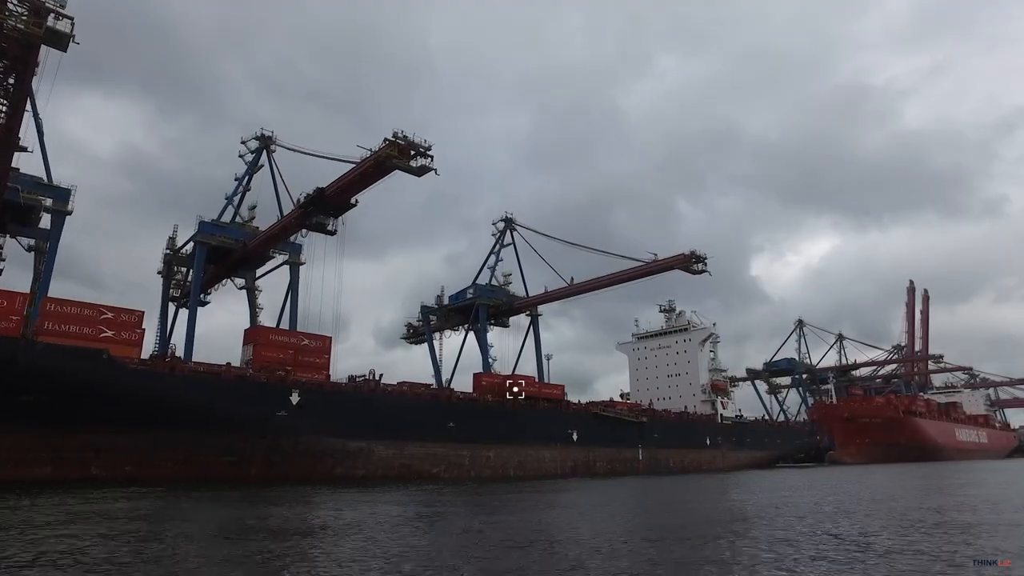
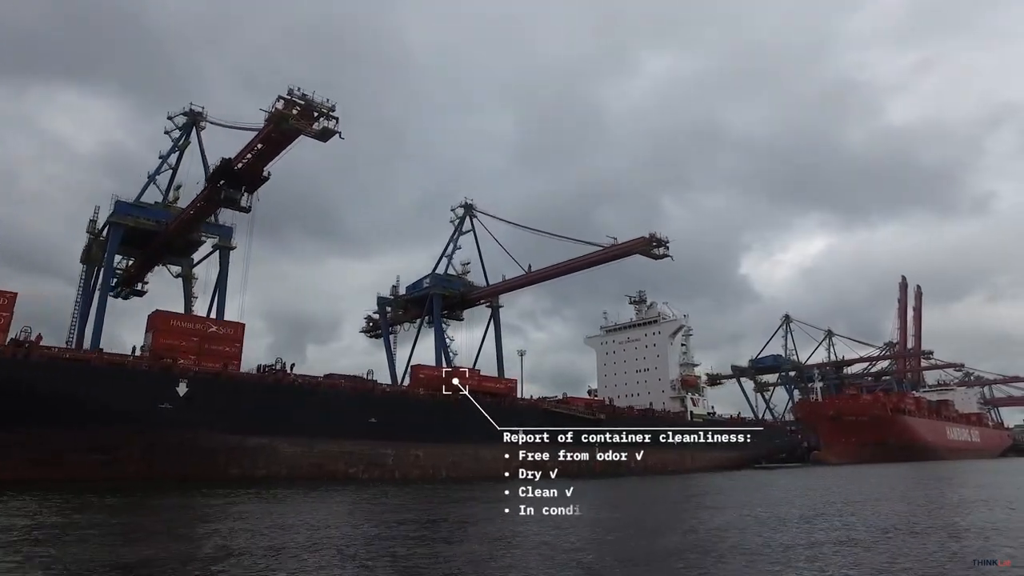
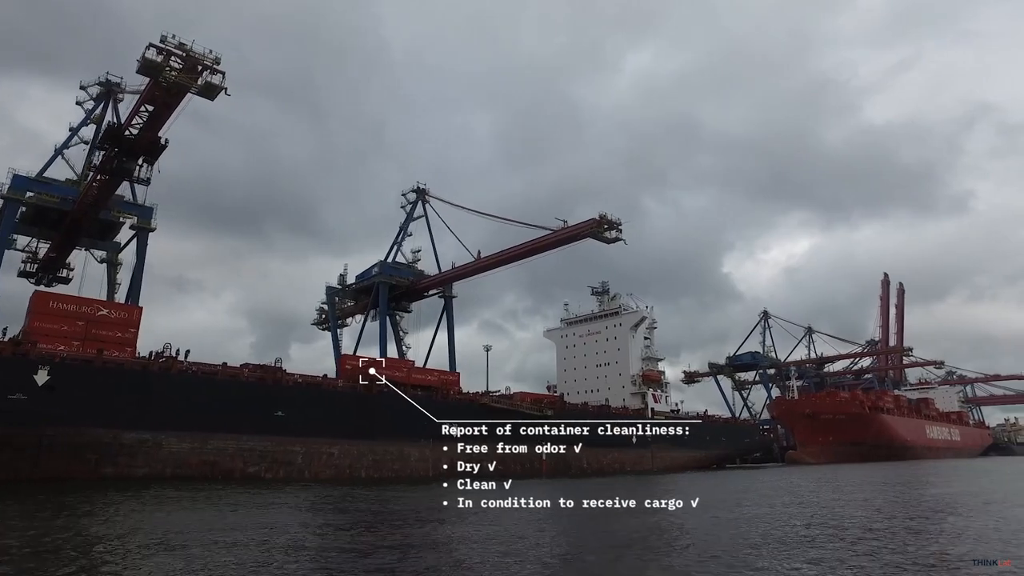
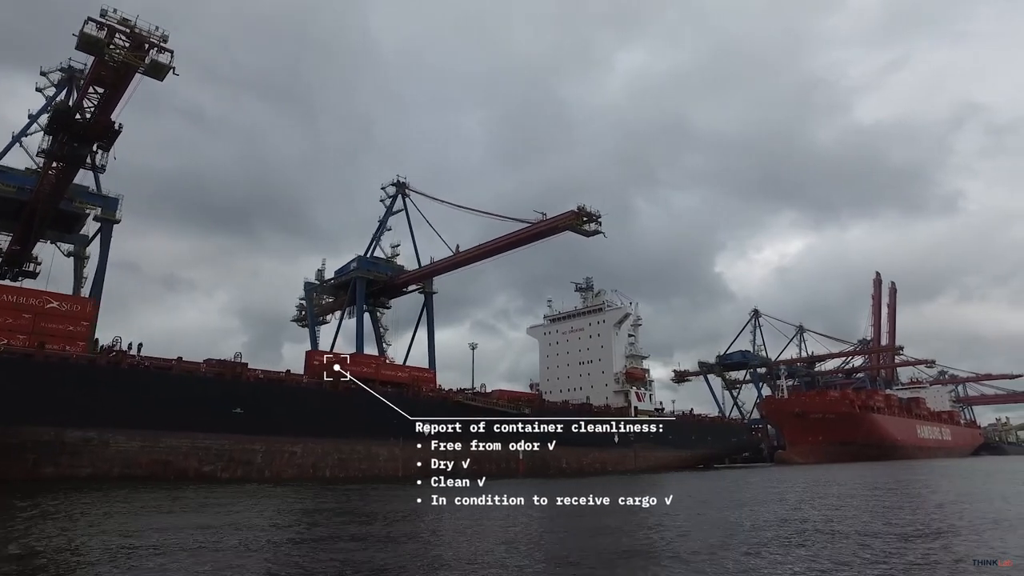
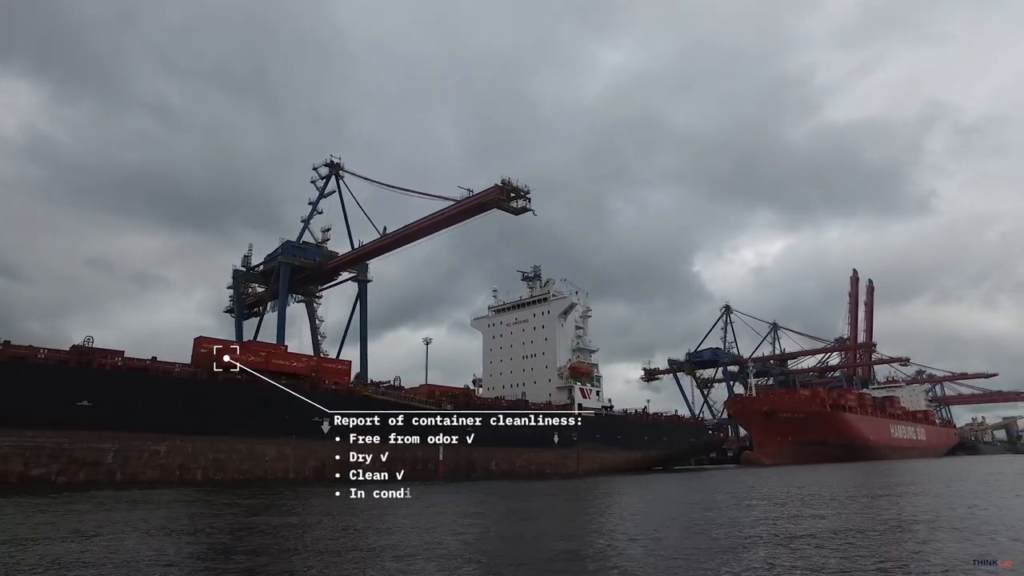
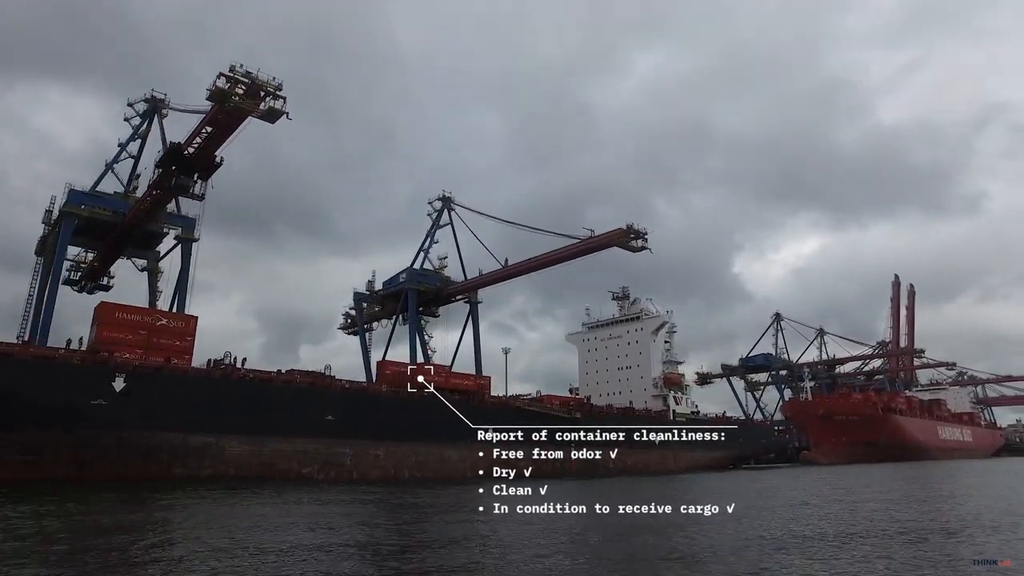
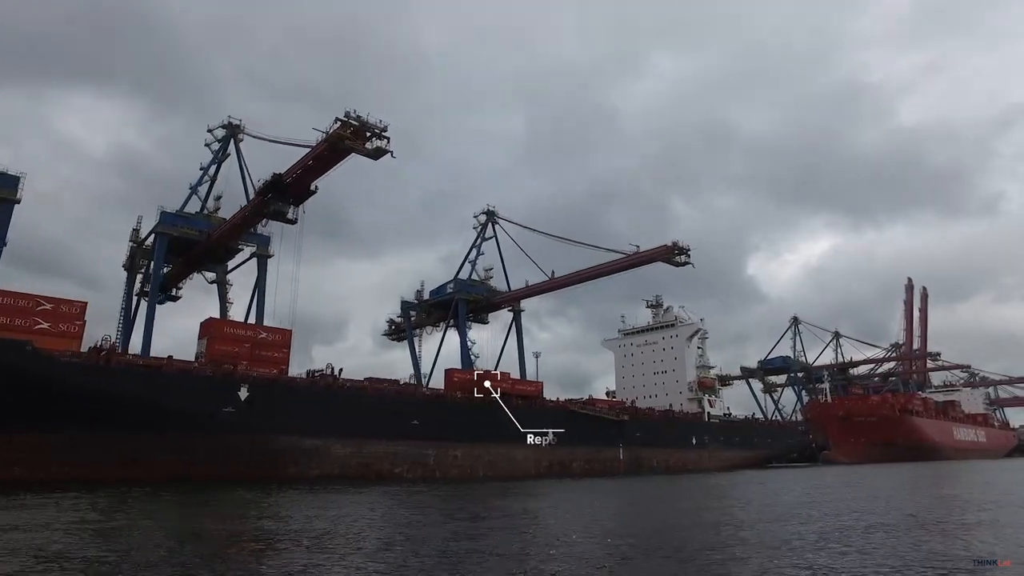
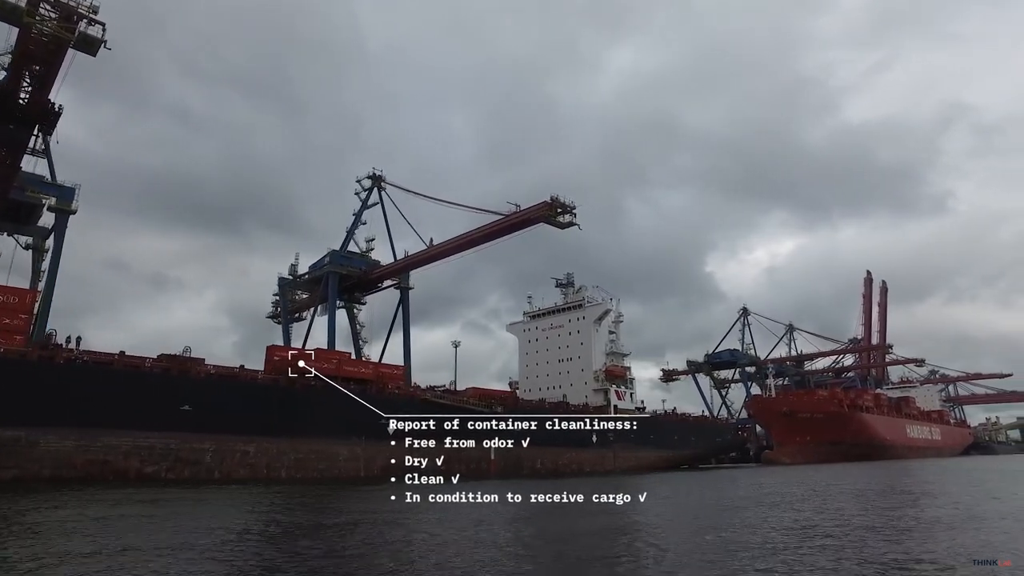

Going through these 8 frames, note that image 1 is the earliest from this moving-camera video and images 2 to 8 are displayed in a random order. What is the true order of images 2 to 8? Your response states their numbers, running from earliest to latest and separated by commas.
7, 2, 6, 3, 4, 8, 5
